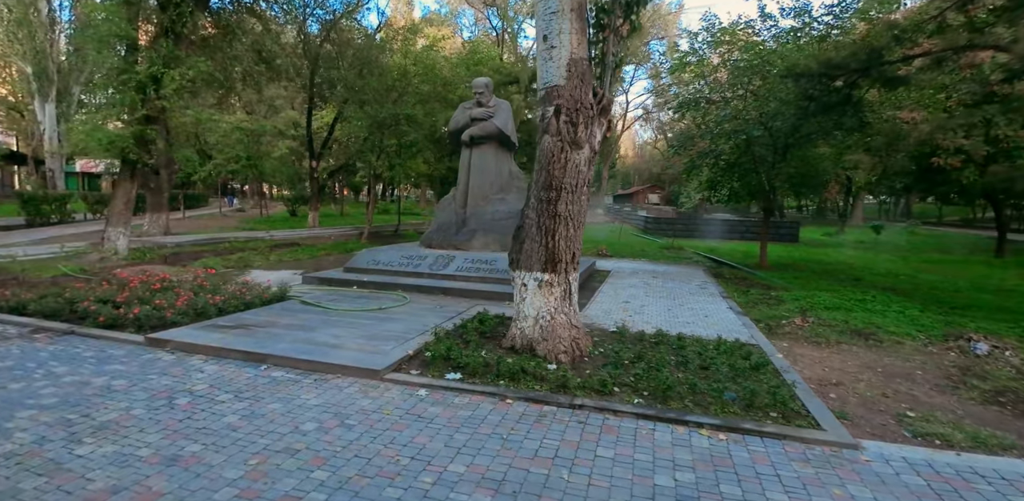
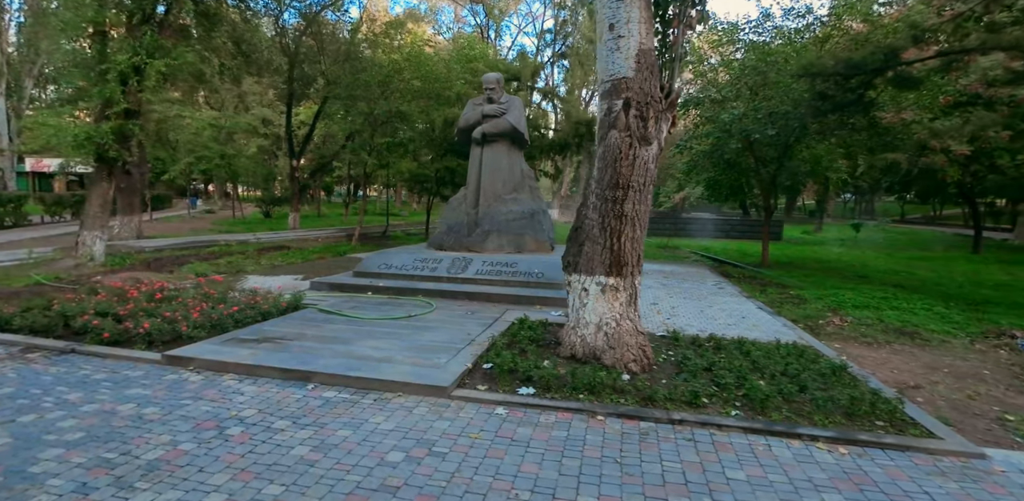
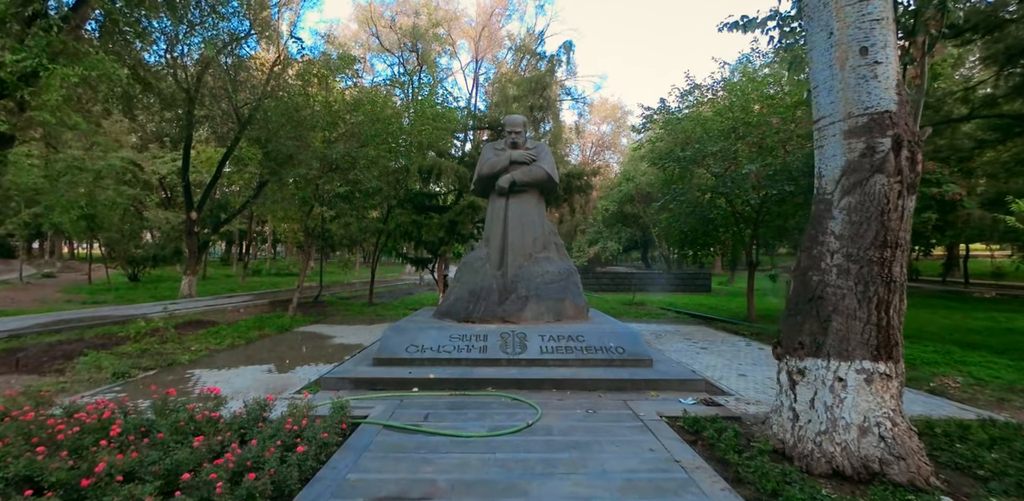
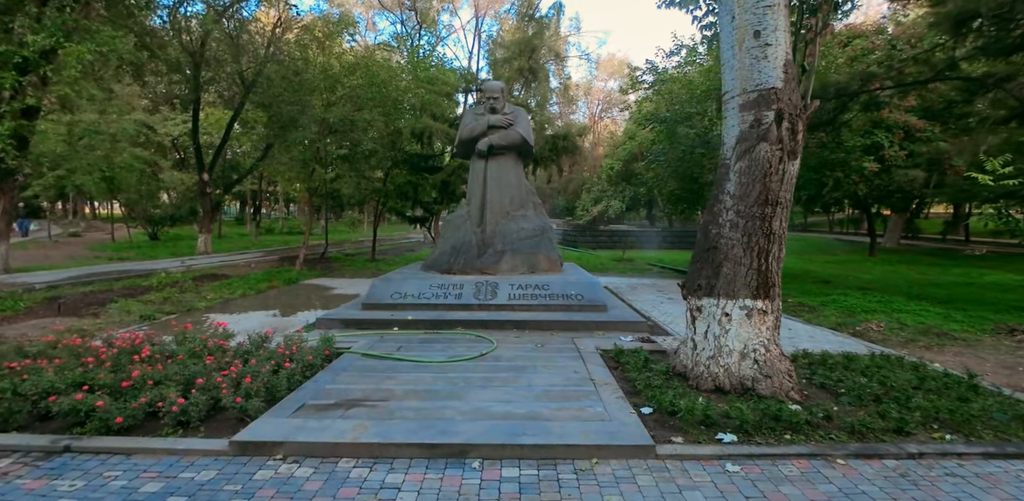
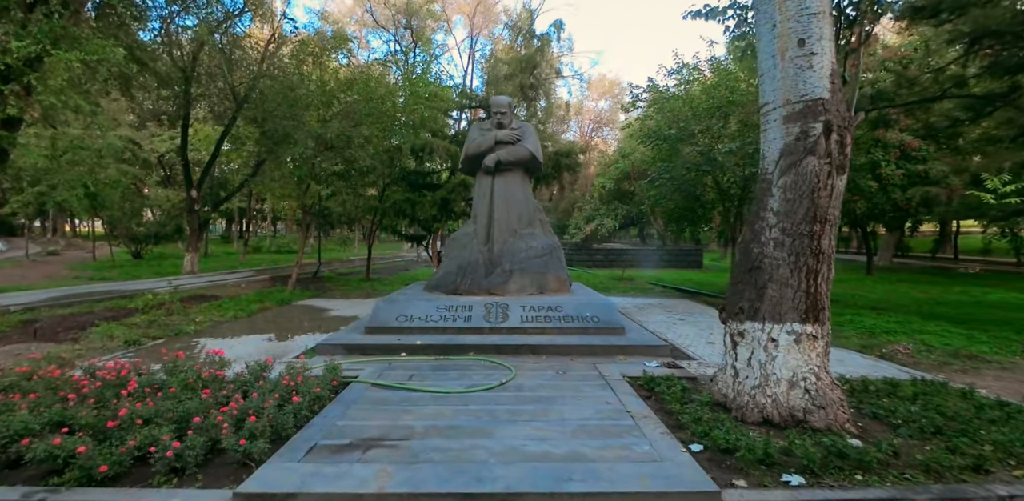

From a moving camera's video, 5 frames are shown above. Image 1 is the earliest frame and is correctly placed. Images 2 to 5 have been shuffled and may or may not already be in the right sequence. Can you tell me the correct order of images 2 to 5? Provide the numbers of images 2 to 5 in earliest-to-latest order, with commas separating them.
2, 4, 5, 3
